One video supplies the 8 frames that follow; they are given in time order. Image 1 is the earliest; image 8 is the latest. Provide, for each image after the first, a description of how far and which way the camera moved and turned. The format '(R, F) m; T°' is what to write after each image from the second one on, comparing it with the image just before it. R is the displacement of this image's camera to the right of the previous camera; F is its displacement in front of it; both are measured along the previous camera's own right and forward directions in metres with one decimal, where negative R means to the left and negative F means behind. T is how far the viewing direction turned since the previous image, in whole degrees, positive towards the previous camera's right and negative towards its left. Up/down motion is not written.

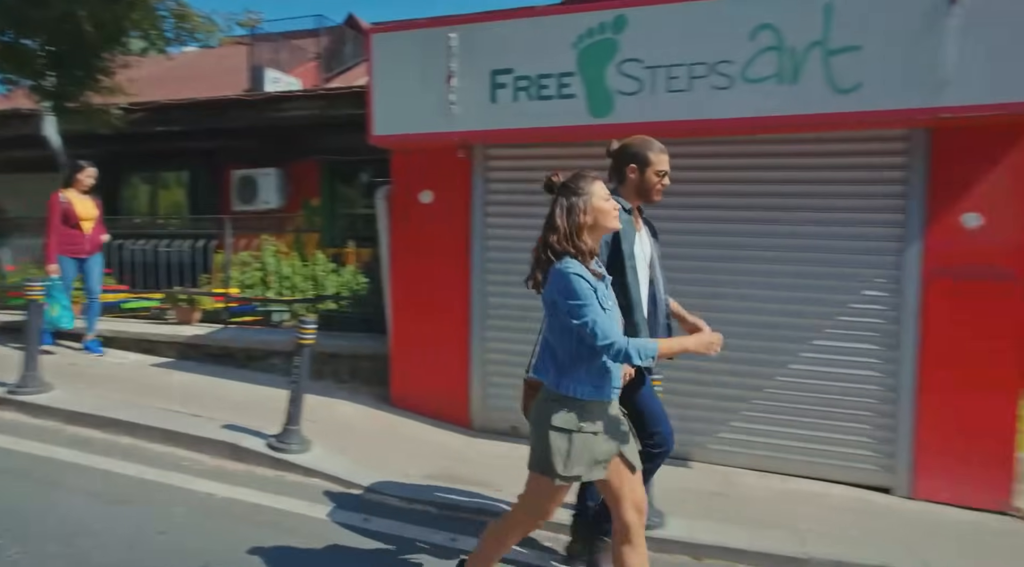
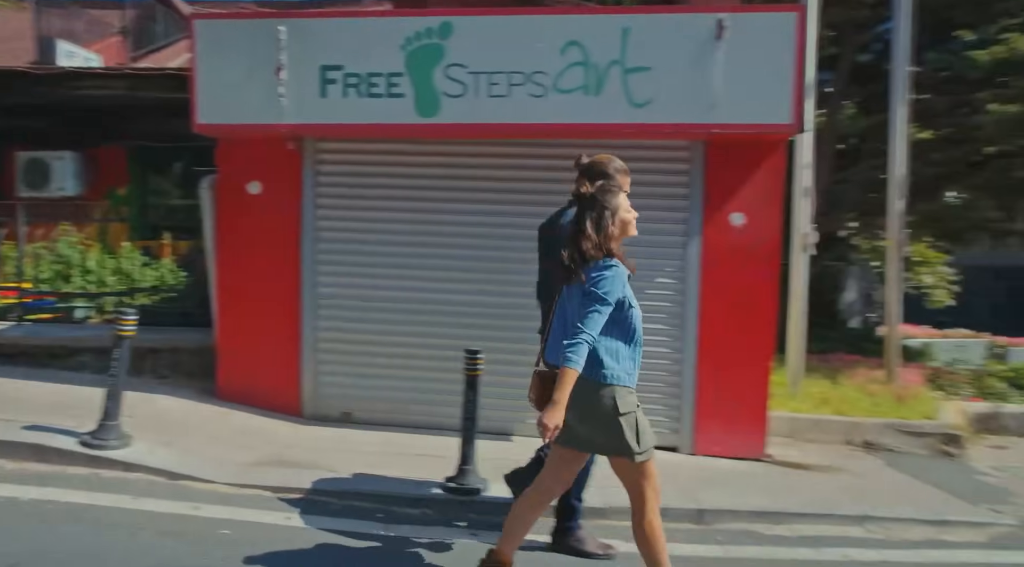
(-1.0, -0.7) m; +17°
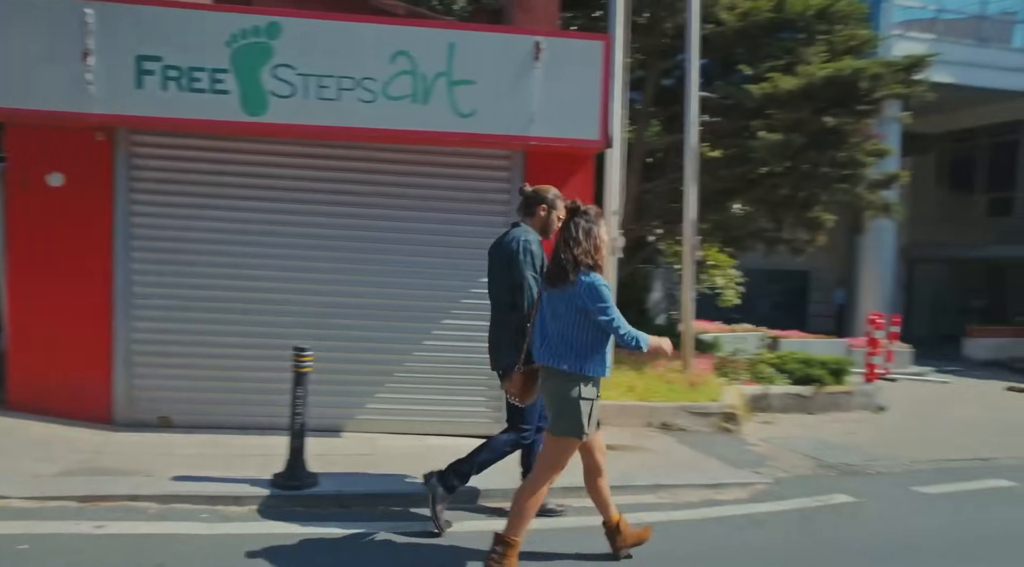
(-0.3, -0.4) m; +14°
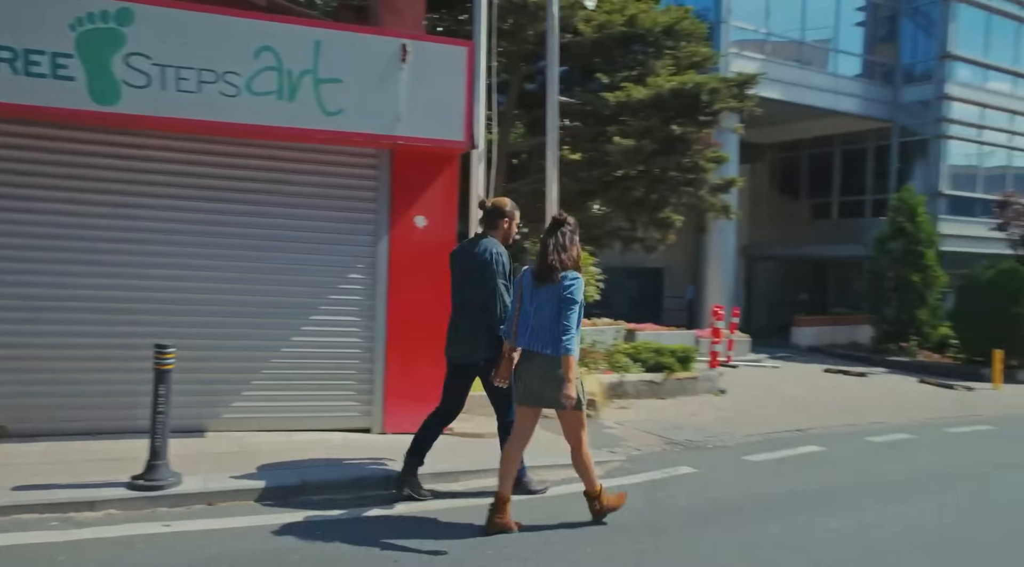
(0.0, -0.3) m; +9°
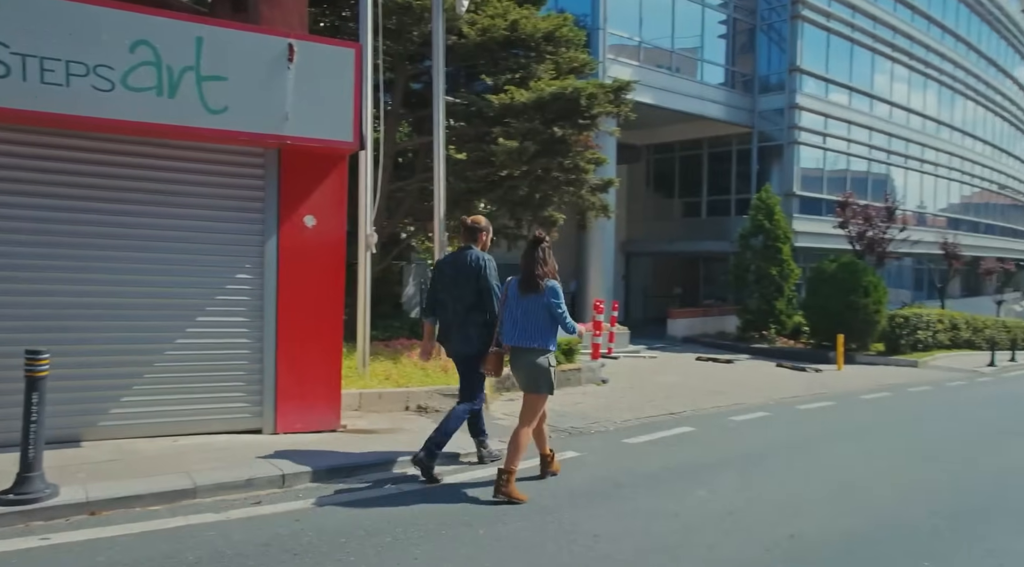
(-0.1, -0.2) m; +8°
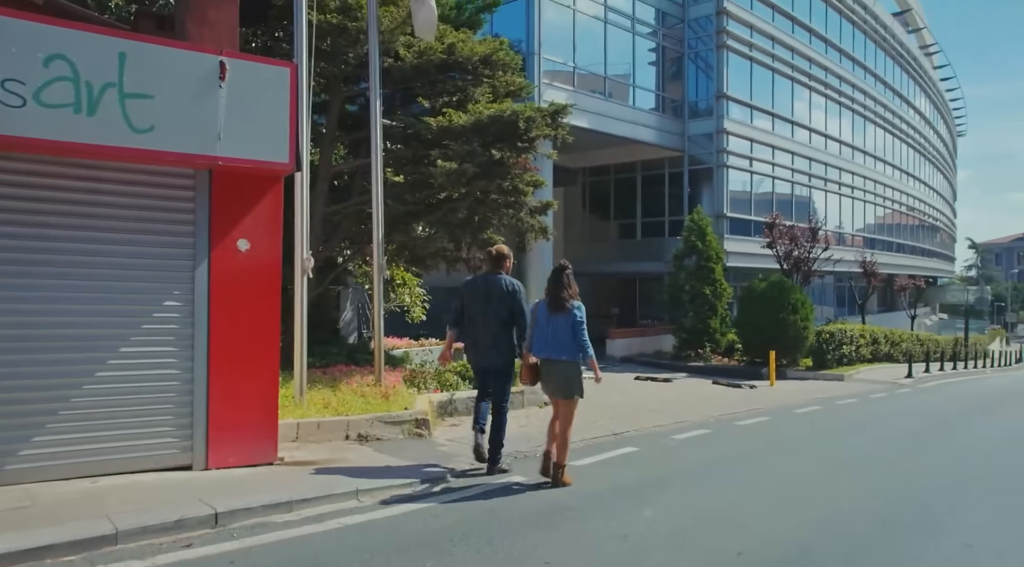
(0.0, +0.1) m; +5°
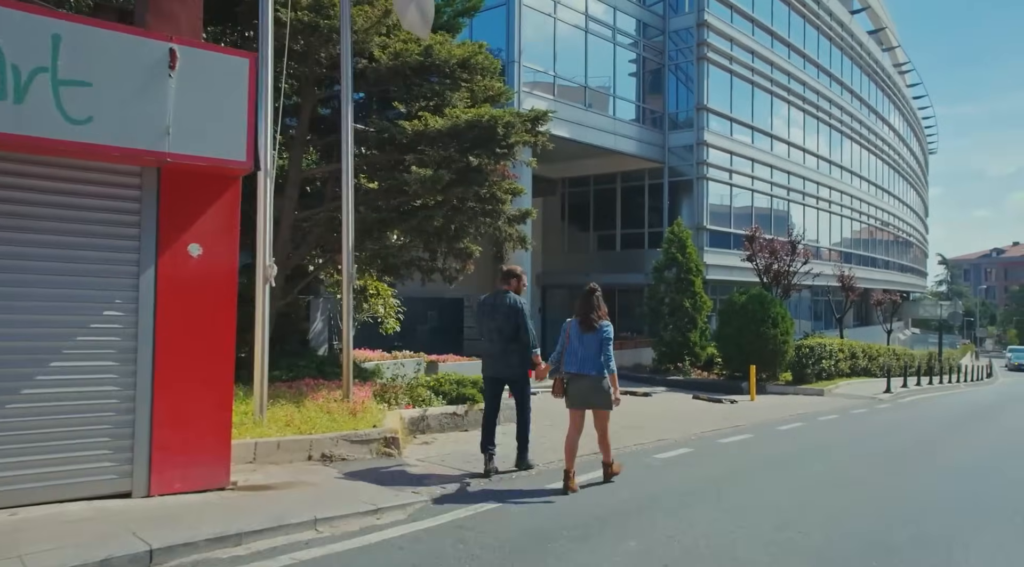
(0.0, +0.4) m; +2°
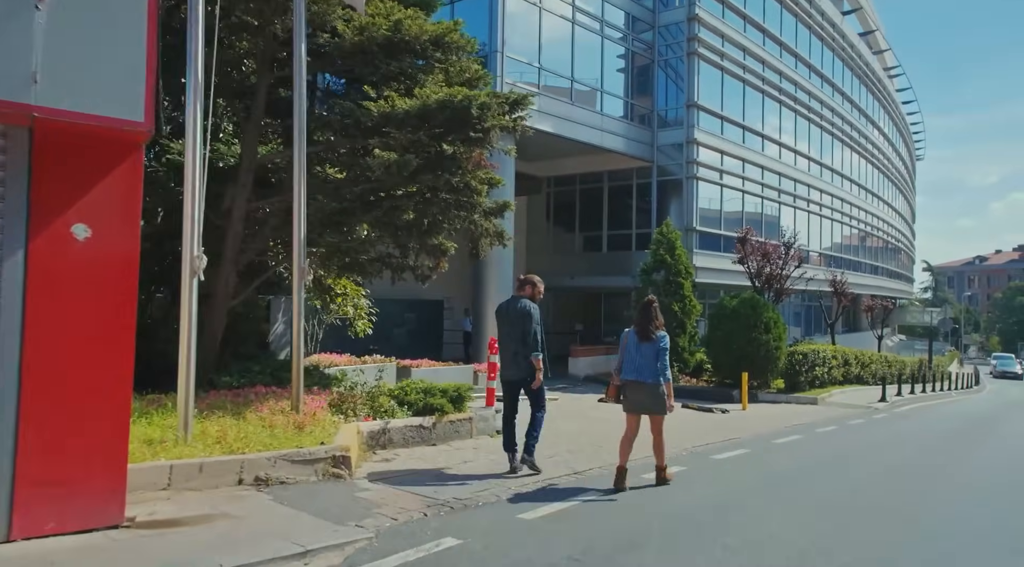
(+0.1, +0.8) m; +1°
